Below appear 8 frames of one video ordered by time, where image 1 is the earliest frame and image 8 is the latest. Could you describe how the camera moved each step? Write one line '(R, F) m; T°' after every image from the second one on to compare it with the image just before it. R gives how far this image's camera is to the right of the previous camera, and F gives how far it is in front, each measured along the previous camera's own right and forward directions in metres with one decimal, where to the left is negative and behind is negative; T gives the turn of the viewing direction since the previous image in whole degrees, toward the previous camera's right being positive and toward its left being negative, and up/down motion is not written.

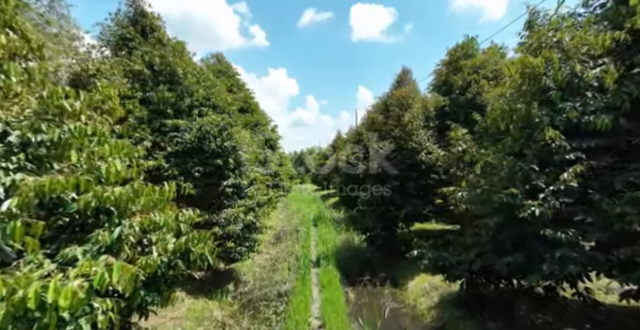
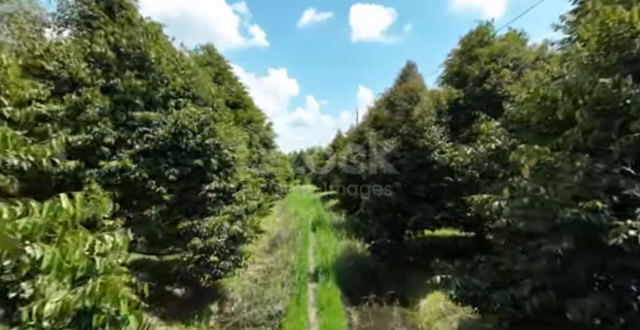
(0.0, +0.8) m; 0°
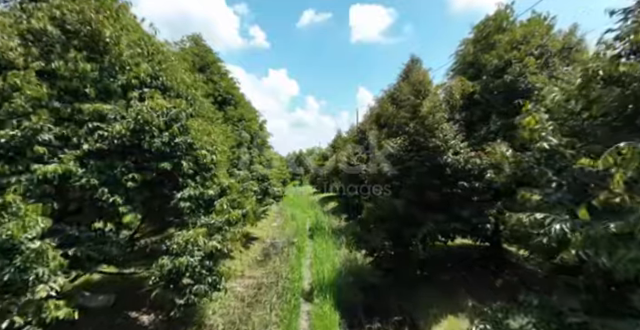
(+0.1, +0.8) m; 0°
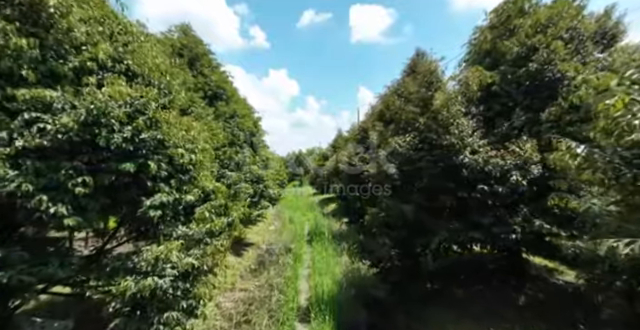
(0.0, +0.7) m; 0°
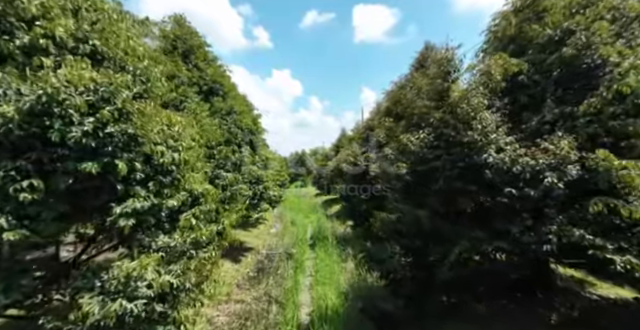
(0.0, +0.6) m; -1°
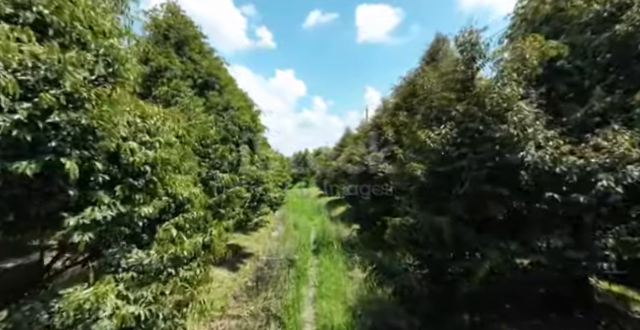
(0.0, +0.7) m; -1°
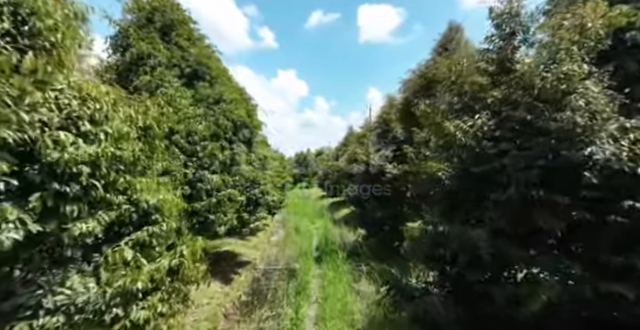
(0.0, +0.9) m; 0°
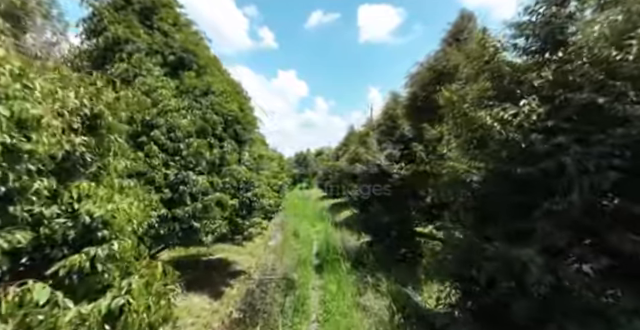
(0.0, +0.8) m; 0°
